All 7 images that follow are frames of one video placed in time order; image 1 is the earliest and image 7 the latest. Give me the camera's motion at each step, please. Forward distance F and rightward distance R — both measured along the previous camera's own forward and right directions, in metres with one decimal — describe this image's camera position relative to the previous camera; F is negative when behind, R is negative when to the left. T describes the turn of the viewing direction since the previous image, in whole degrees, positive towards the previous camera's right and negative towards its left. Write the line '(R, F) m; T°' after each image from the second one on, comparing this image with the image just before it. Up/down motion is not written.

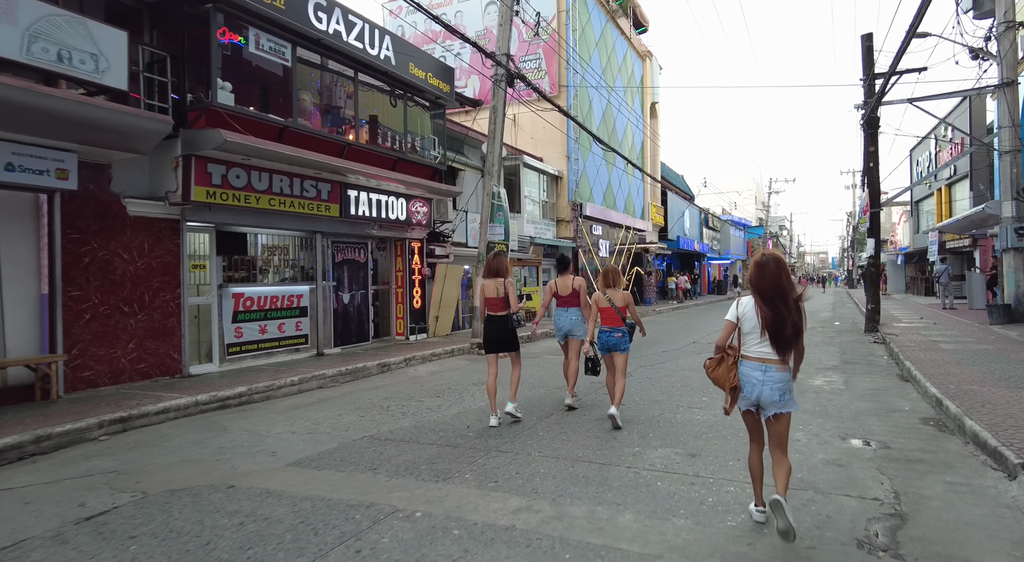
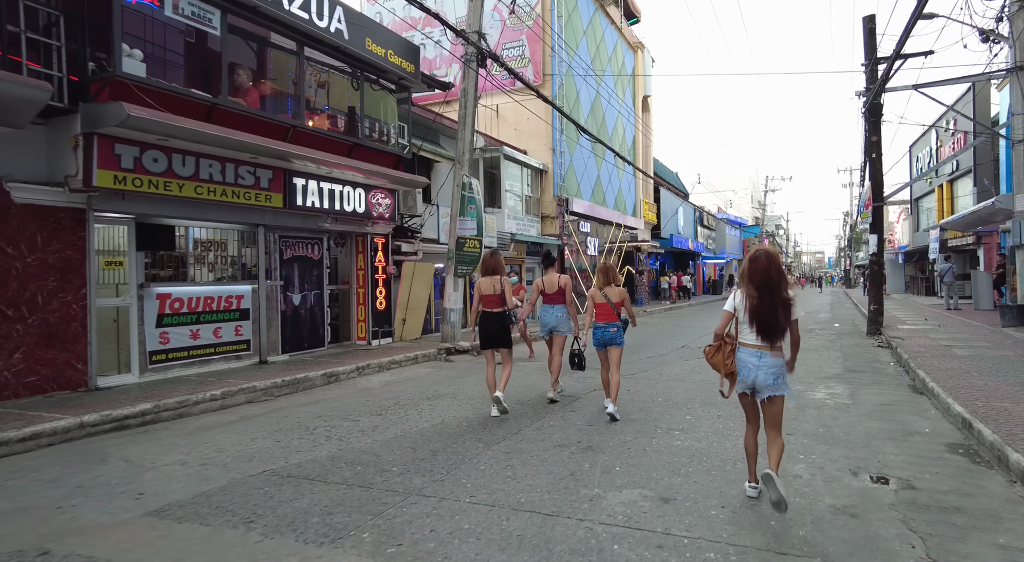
(+0.5, +1.1) m; 0°
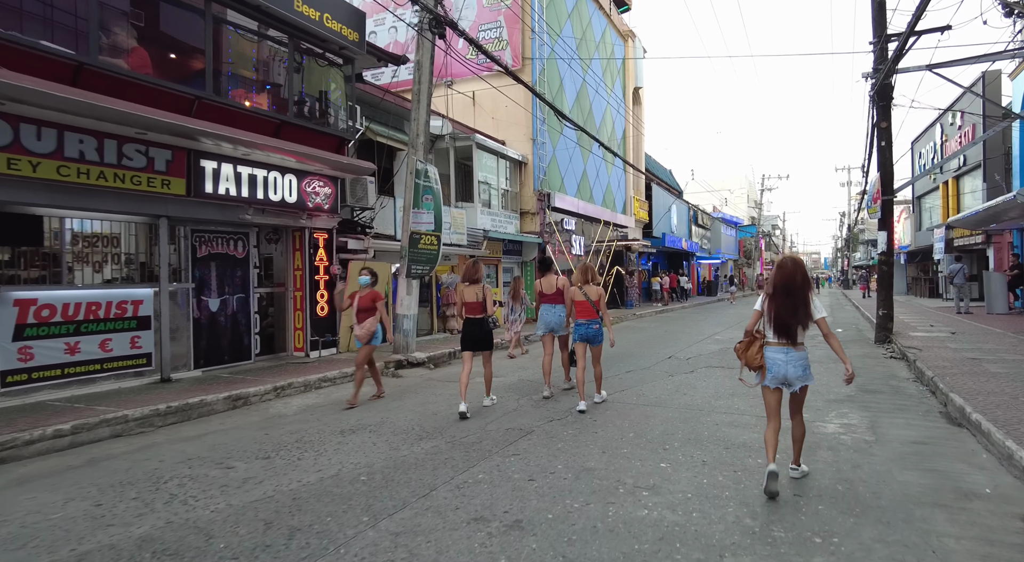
(+0.6, +1.5) m; 0°
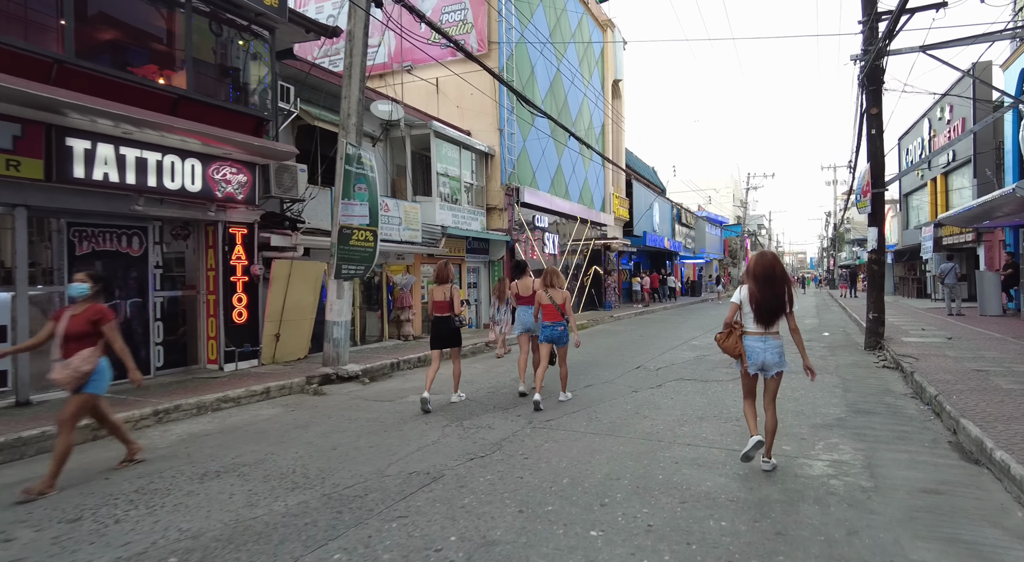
(+0.7, +1.3) m; +1°
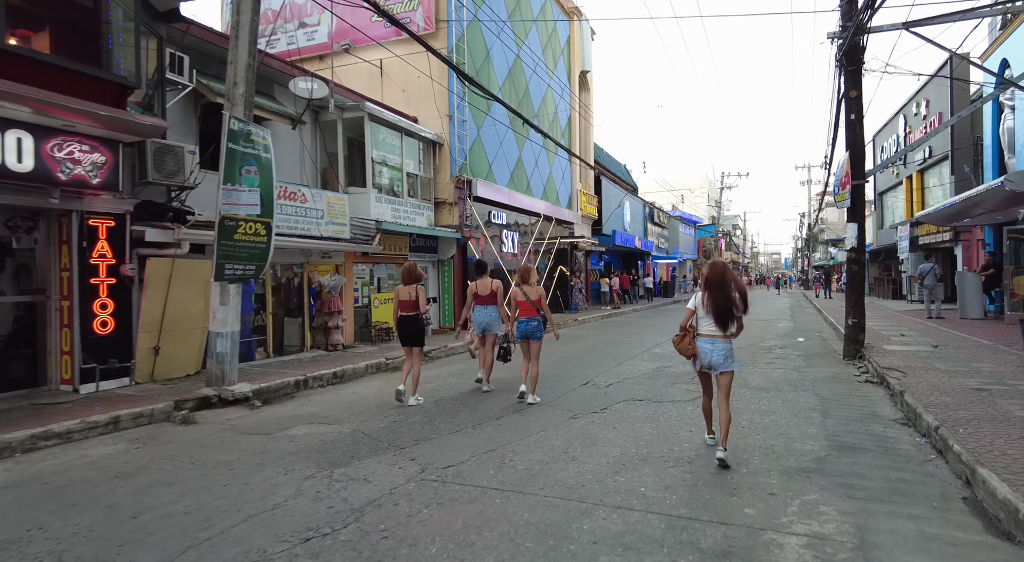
(+0.8, +1.4) m; +2°
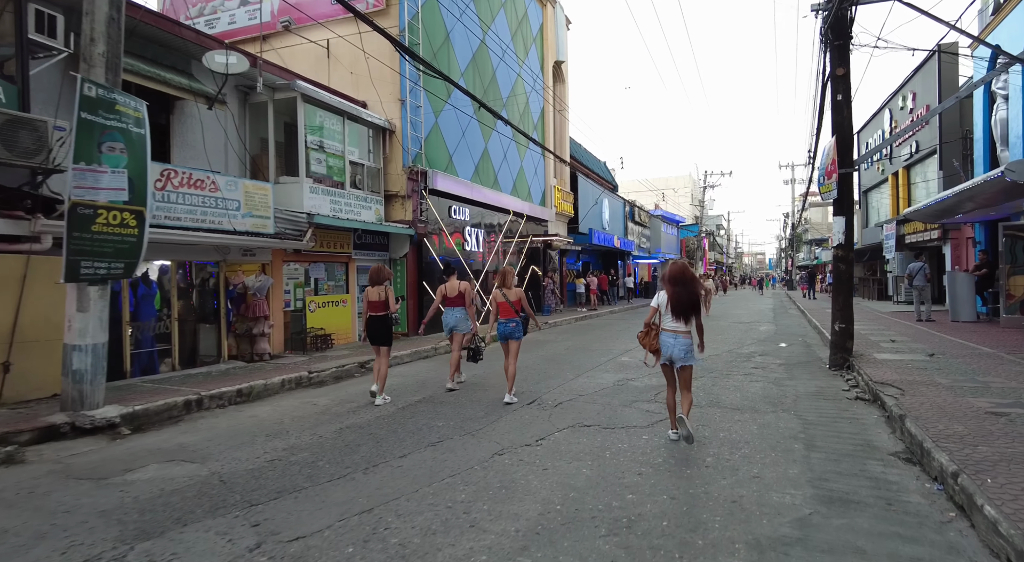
(+0.7, +1.3) m; +1°
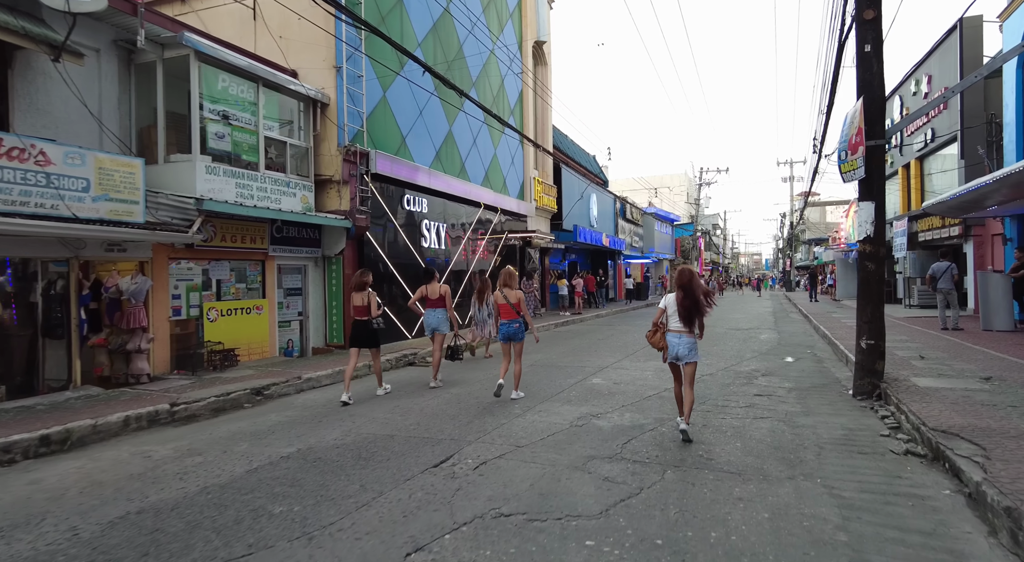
(+0.8, +2.2) m; 0°
